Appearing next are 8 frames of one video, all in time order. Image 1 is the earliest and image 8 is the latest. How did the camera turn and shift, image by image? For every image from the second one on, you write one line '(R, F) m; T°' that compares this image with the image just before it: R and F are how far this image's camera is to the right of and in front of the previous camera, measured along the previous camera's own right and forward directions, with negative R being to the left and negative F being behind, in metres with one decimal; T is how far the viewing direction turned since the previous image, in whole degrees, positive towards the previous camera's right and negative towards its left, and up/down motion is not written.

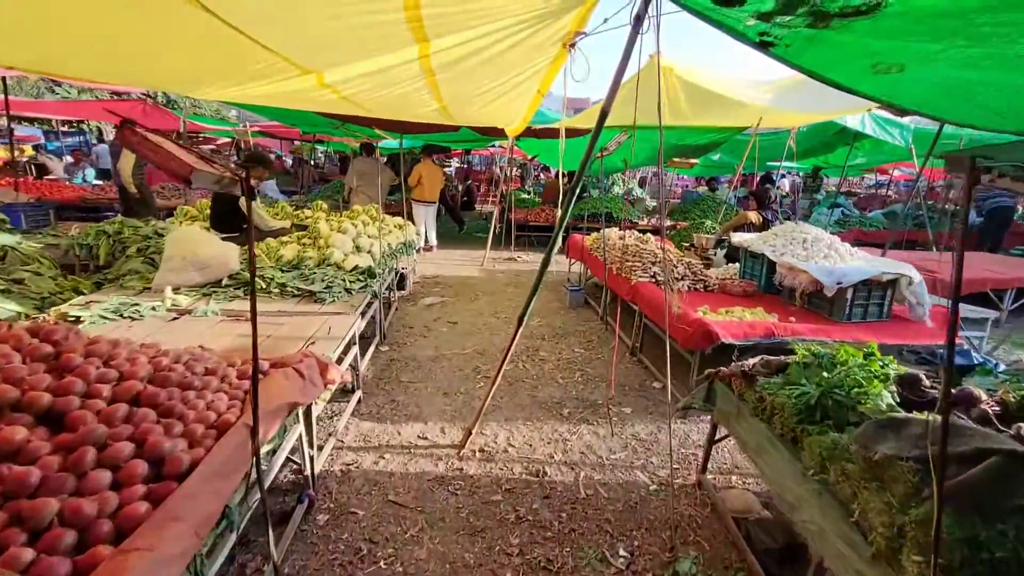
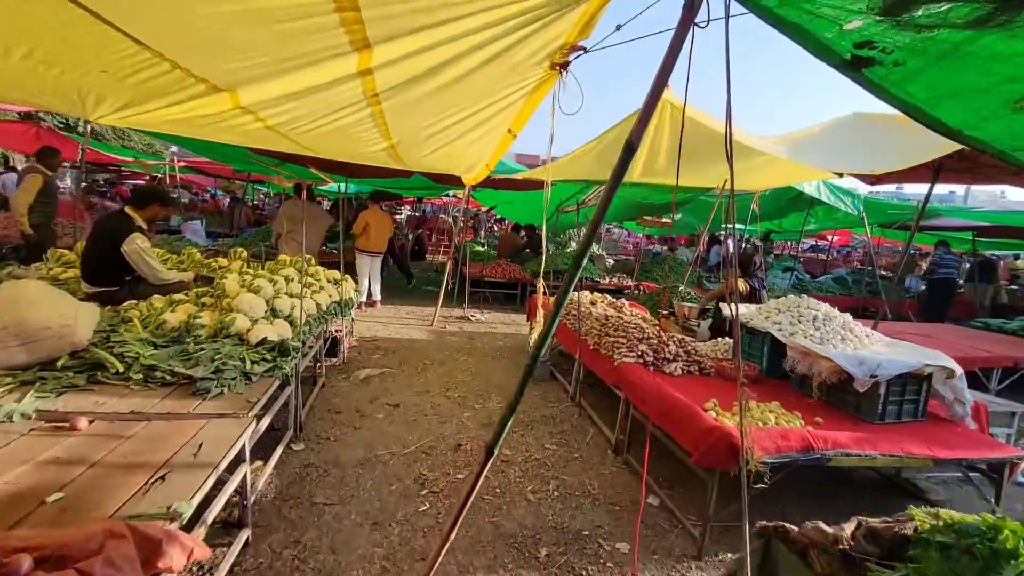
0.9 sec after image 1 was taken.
(-0.1, +0.9) m; +6°
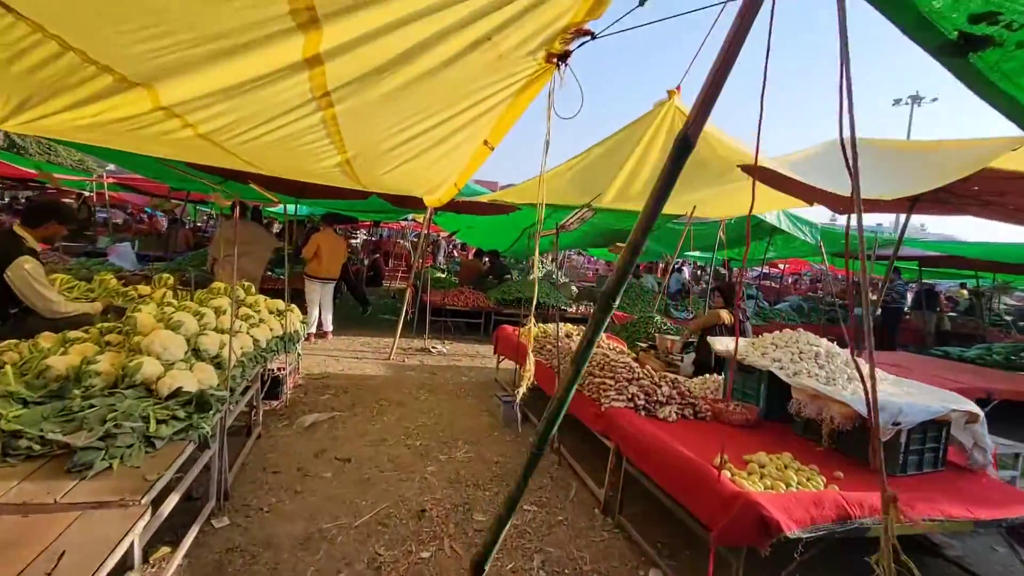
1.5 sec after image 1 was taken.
(-0.1, +0.5) m; +5°
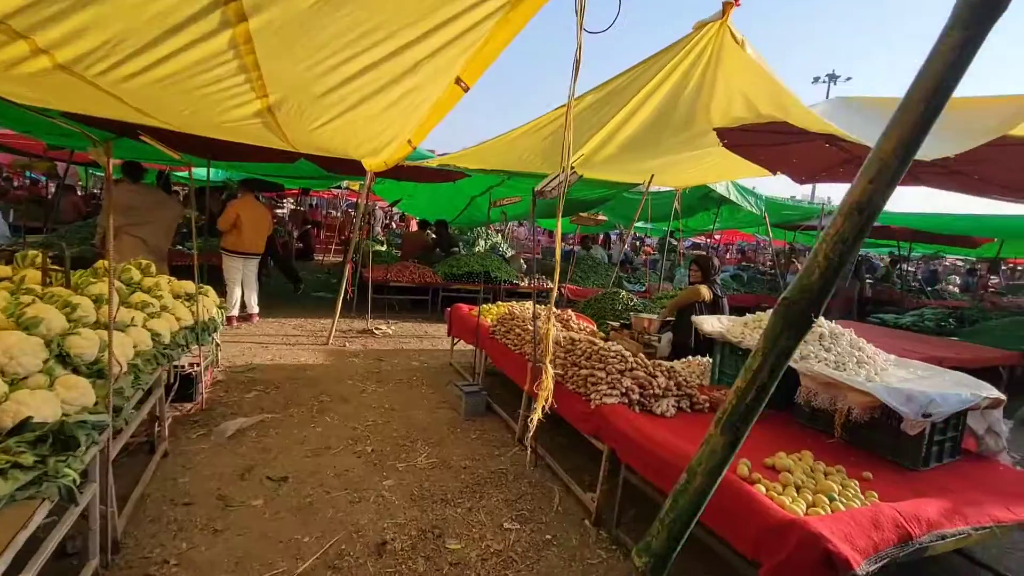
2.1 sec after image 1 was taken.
(-0.2, +0.6) m; +7°
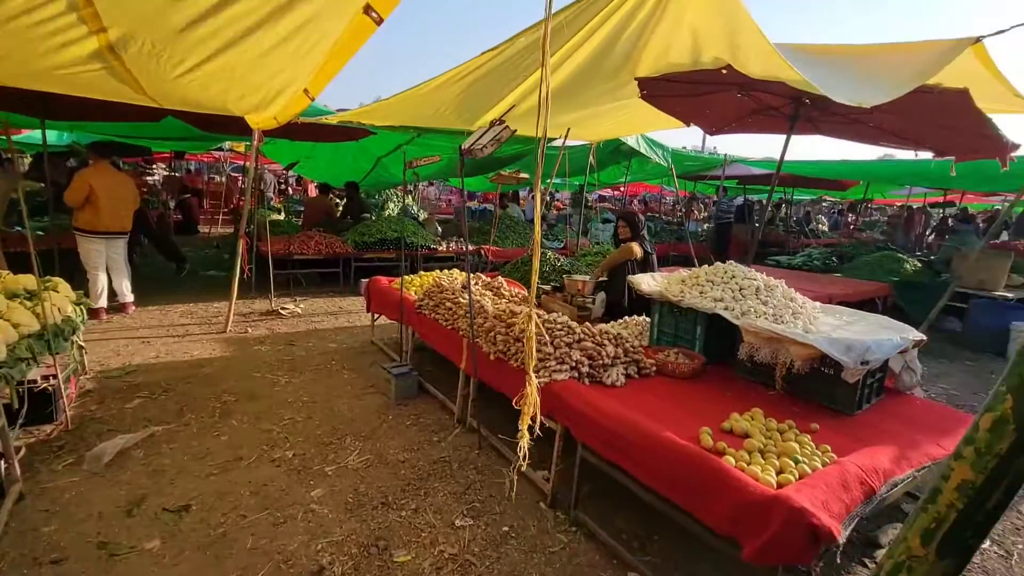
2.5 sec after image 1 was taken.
(-0.1, +0.3) m; +10°
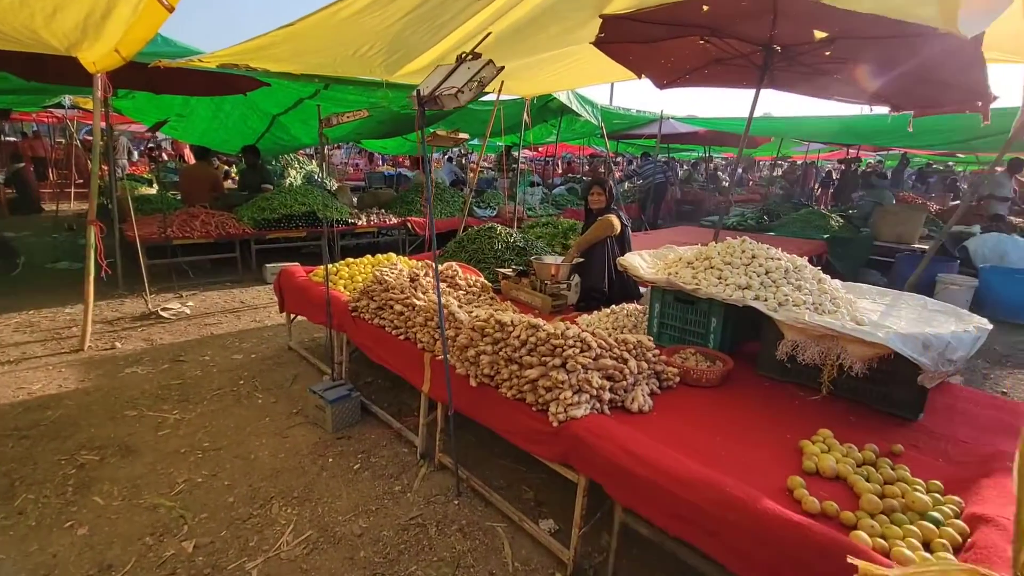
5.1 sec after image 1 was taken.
(-0.3, +0.8) m; +10°
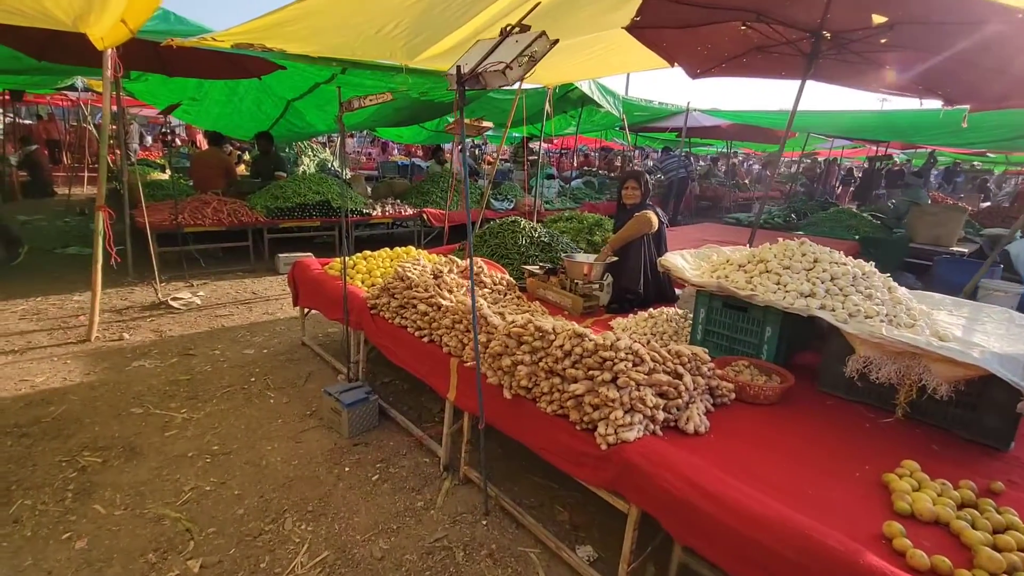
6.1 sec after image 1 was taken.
(-0.1, +0.2) m; -1°
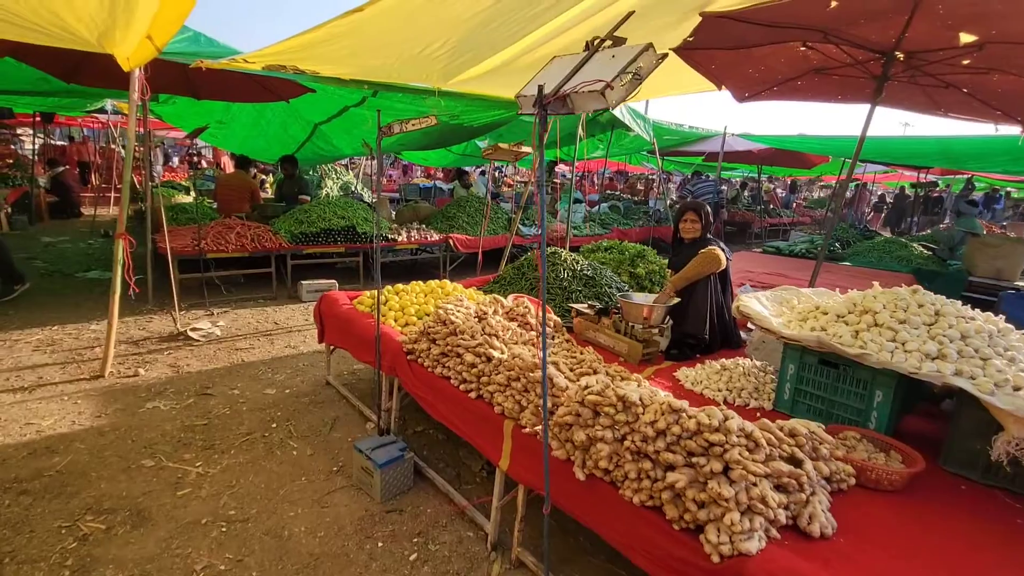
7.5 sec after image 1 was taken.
(-0.2, +0.3) m; -2°
